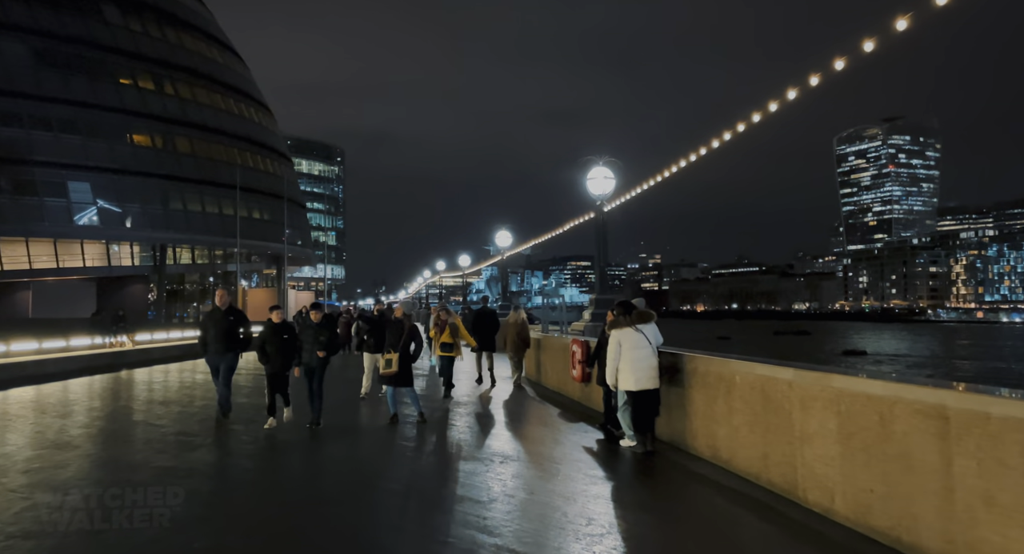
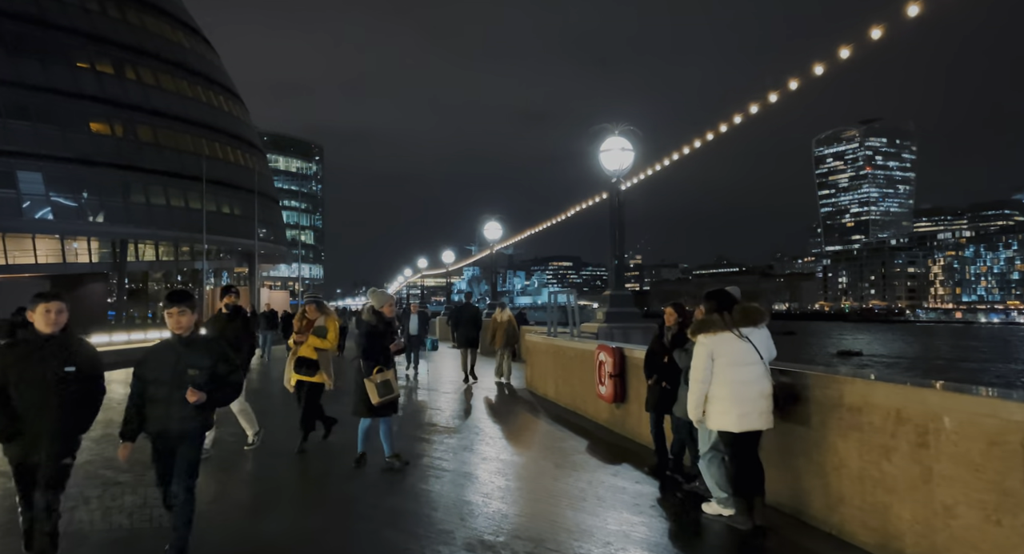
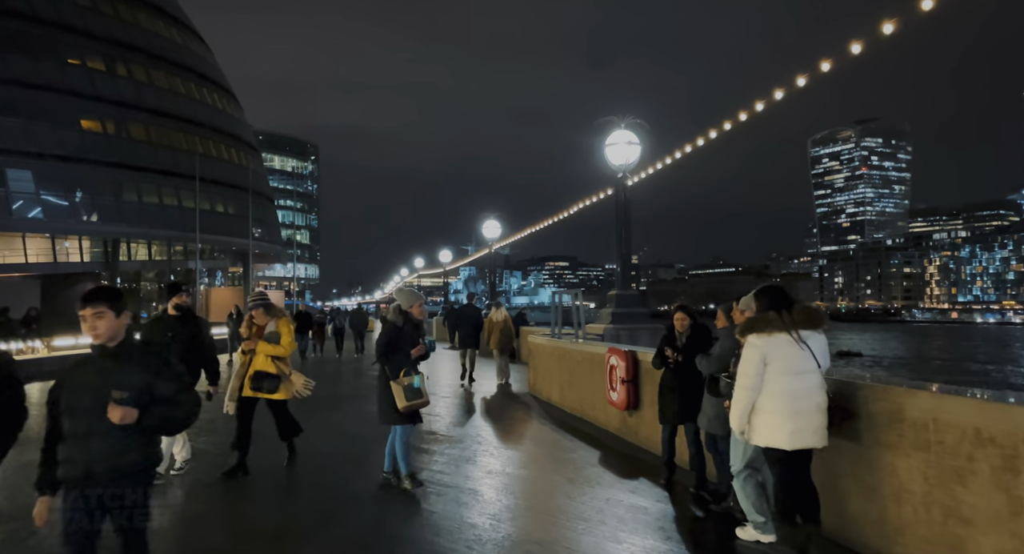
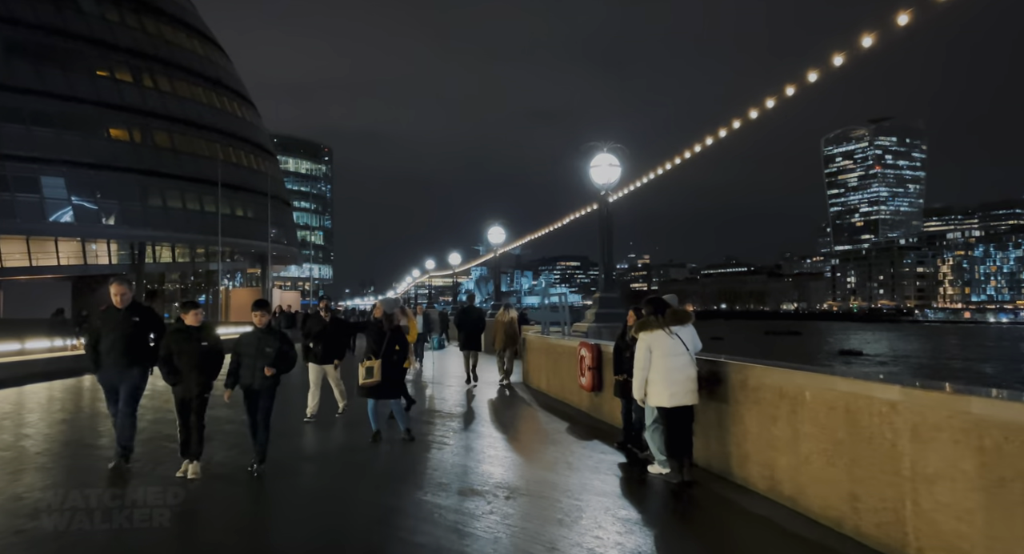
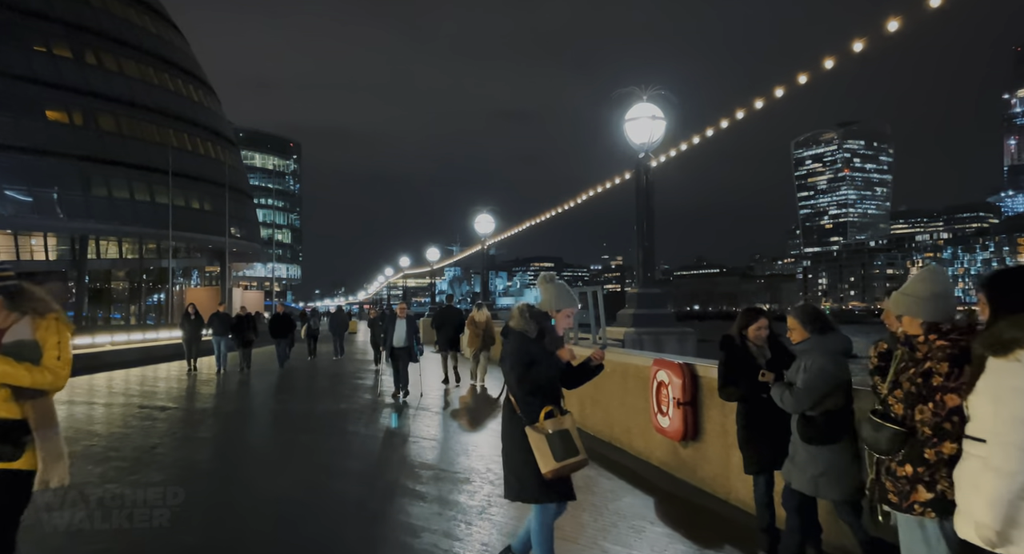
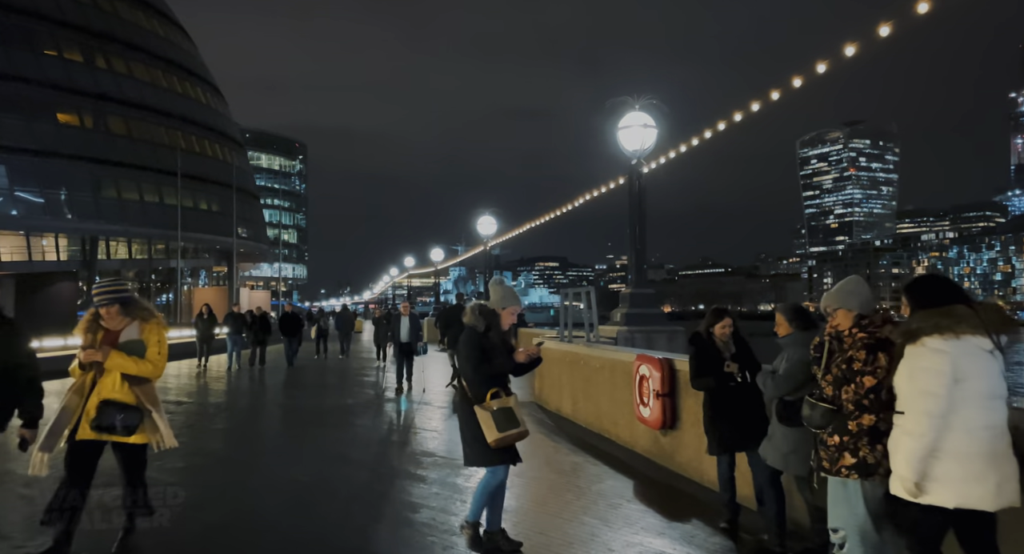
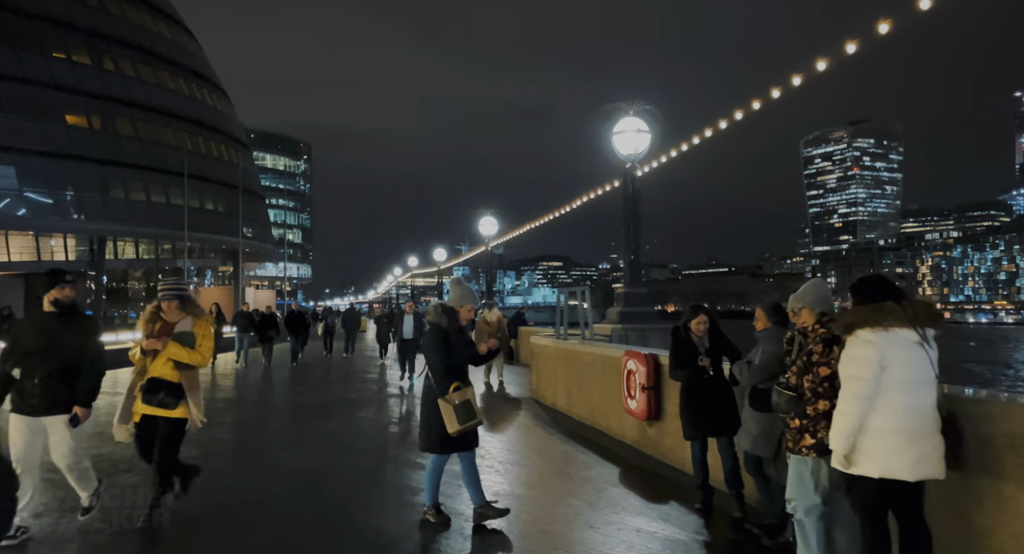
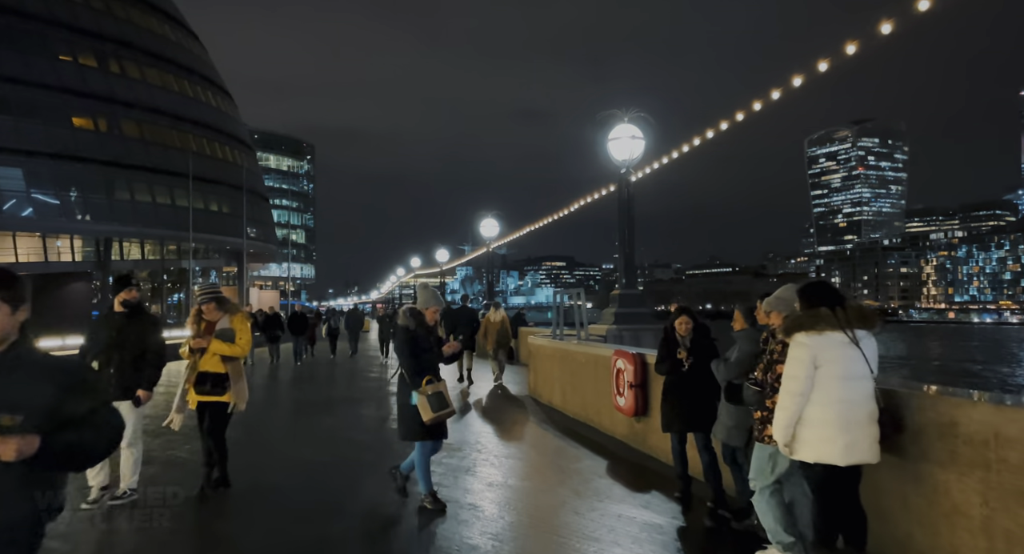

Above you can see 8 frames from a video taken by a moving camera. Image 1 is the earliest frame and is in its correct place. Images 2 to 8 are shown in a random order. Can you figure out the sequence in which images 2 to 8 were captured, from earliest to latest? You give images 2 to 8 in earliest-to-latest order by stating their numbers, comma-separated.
4, 2, 3, 8, 7, 6, 5
